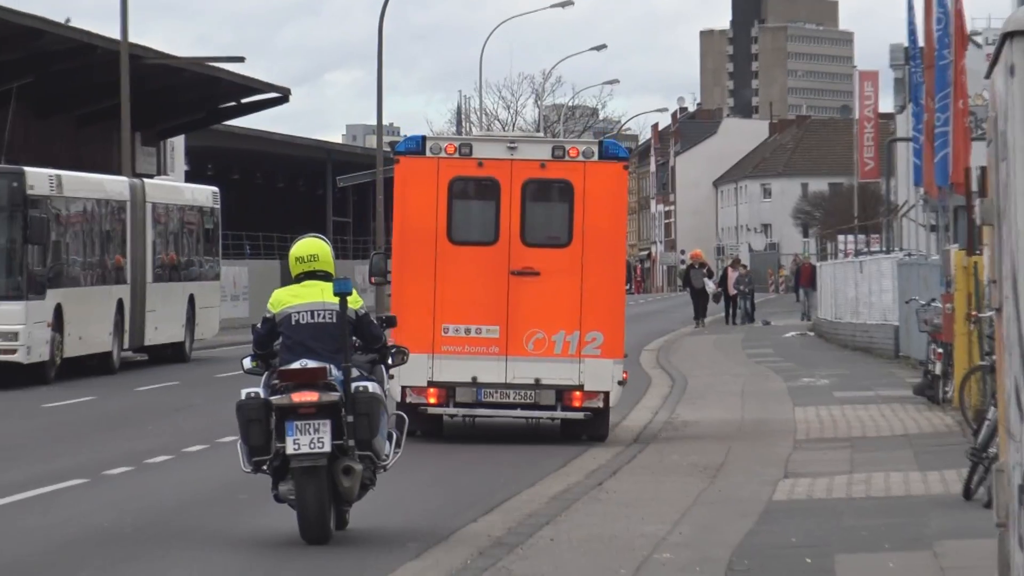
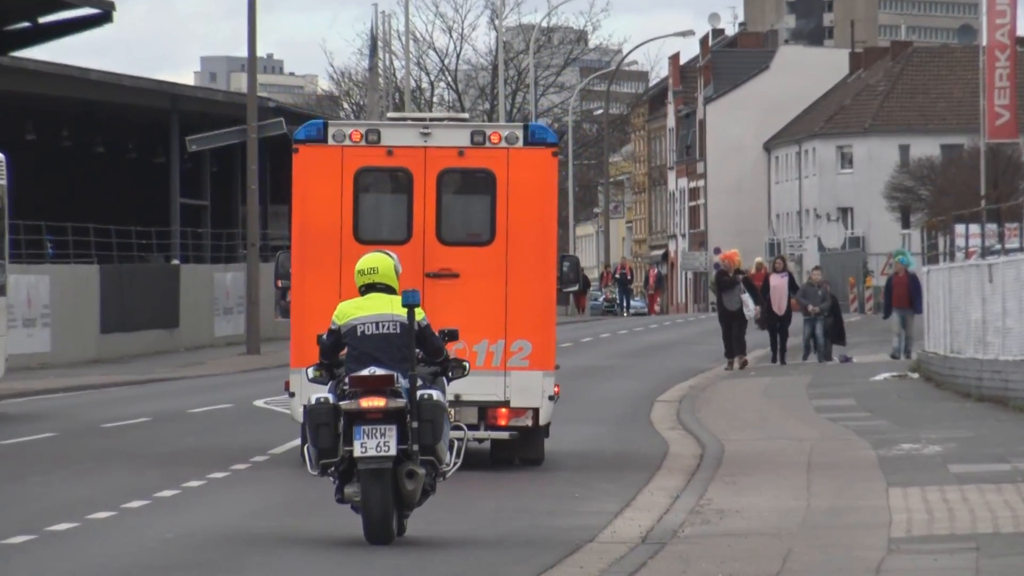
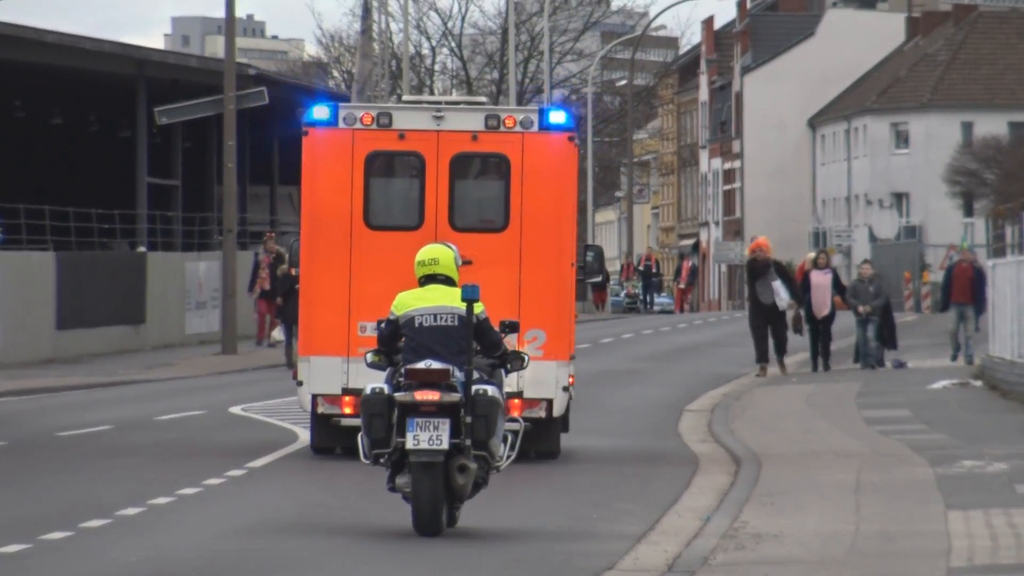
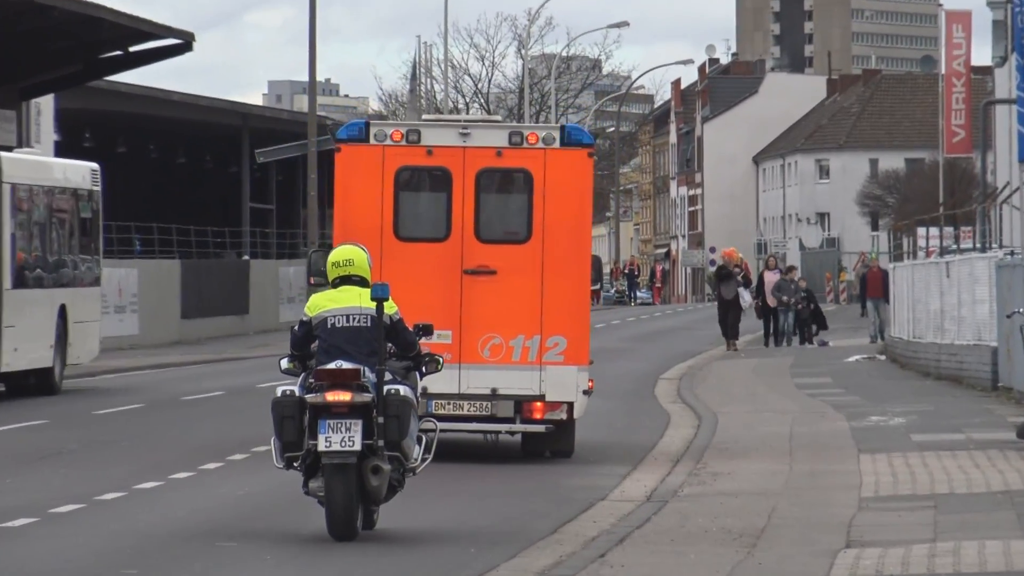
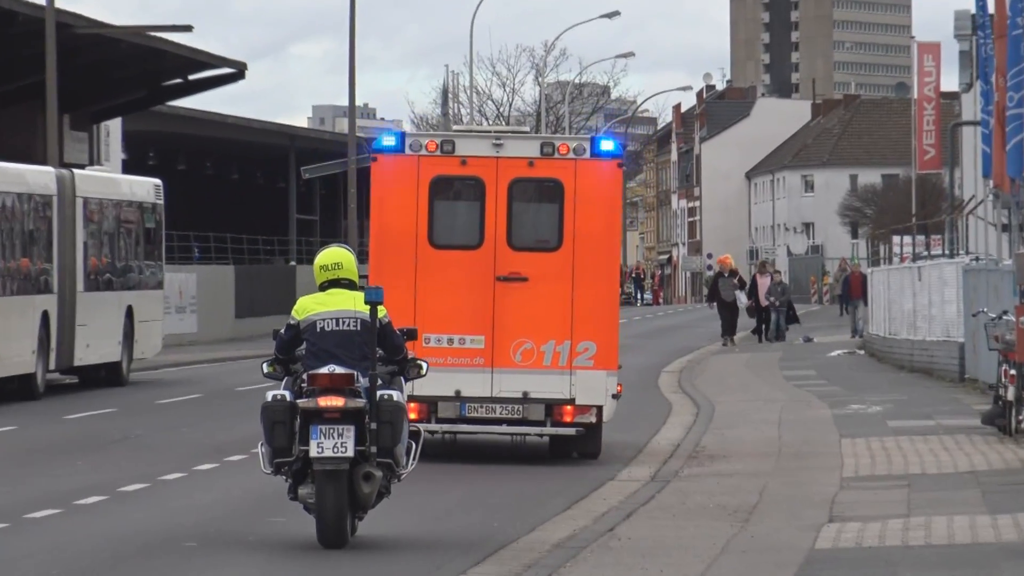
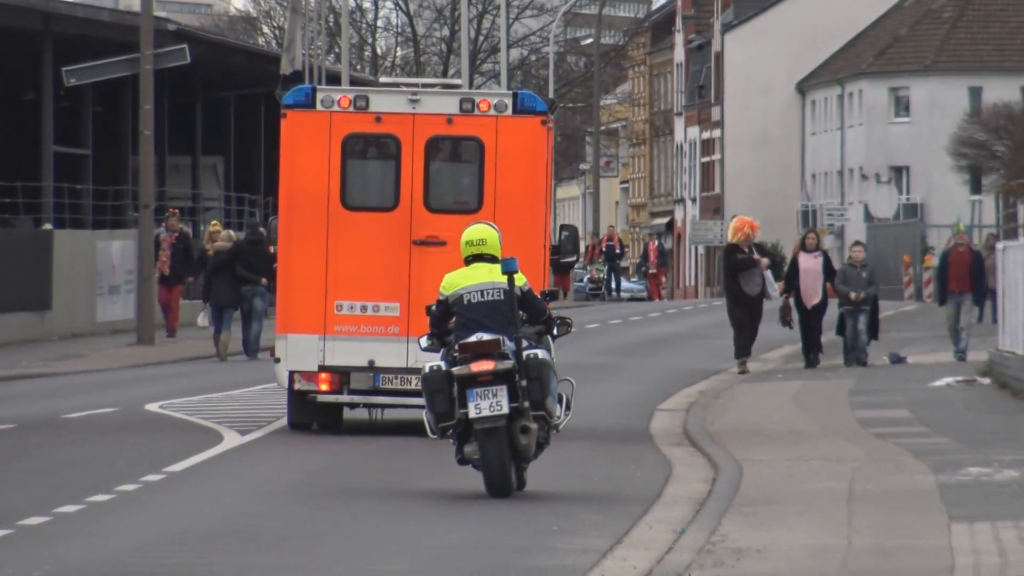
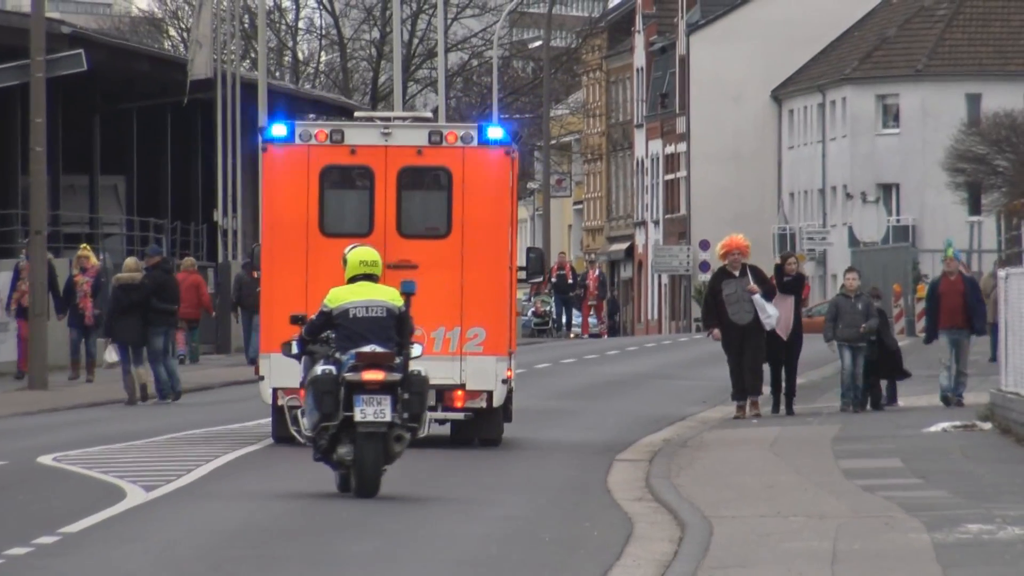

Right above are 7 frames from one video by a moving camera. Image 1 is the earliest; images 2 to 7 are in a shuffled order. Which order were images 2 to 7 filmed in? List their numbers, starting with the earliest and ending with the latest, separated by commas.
5, 4, 2, 3, 6, 7
